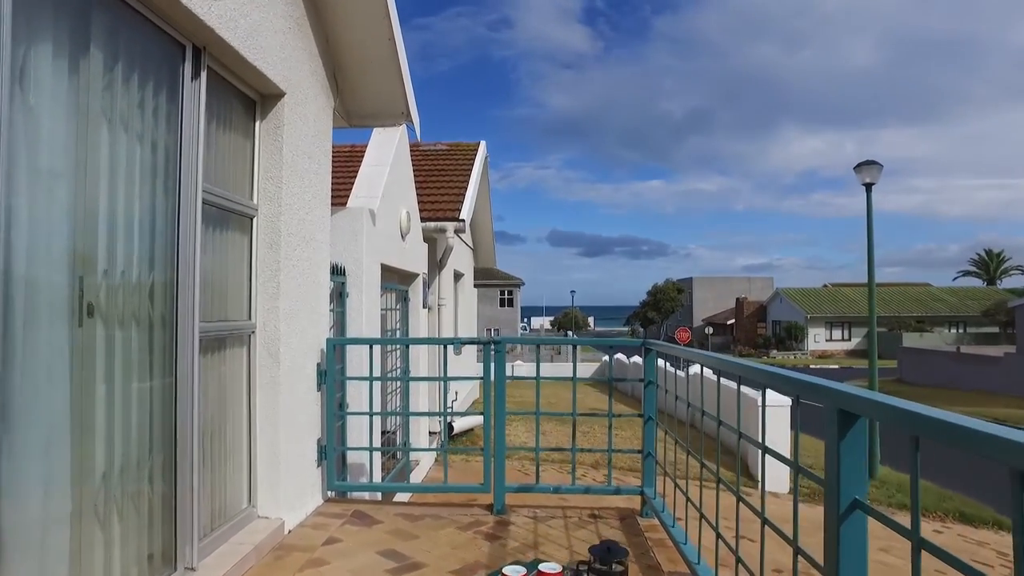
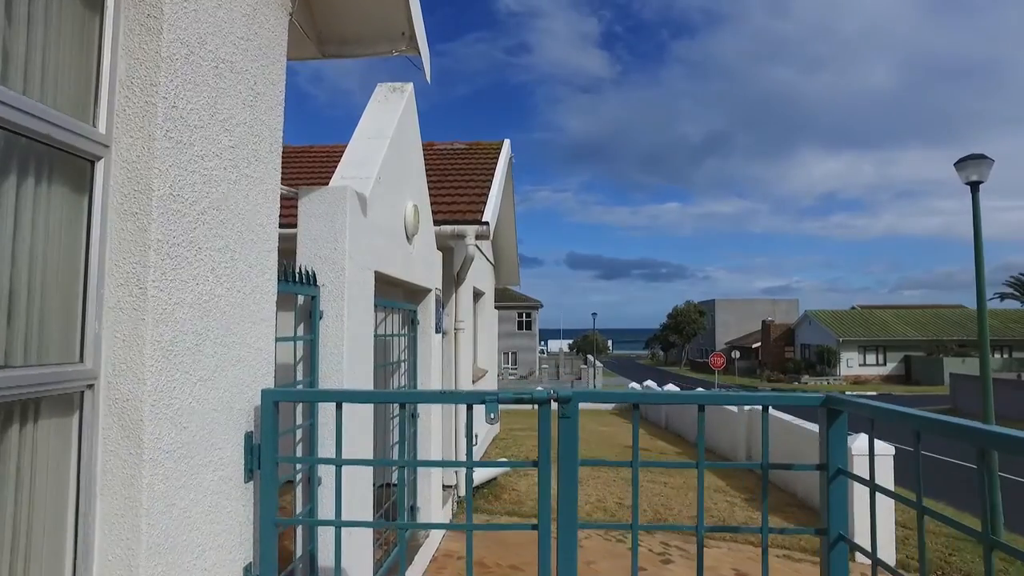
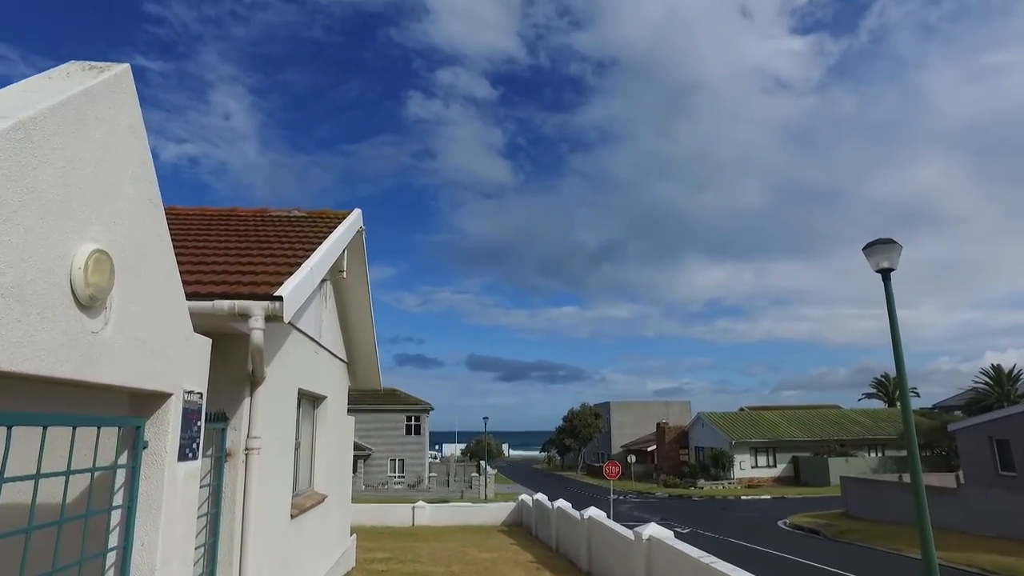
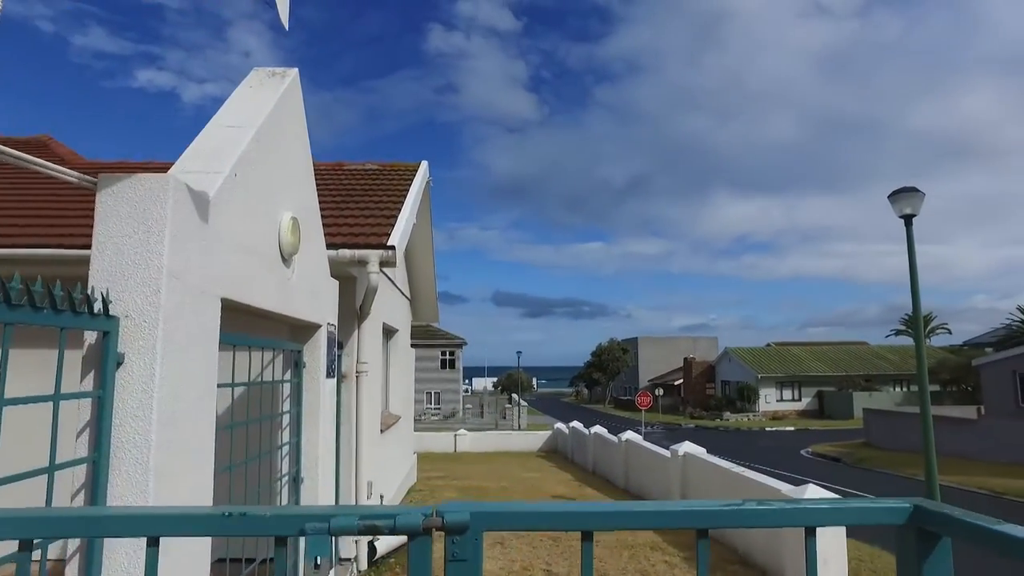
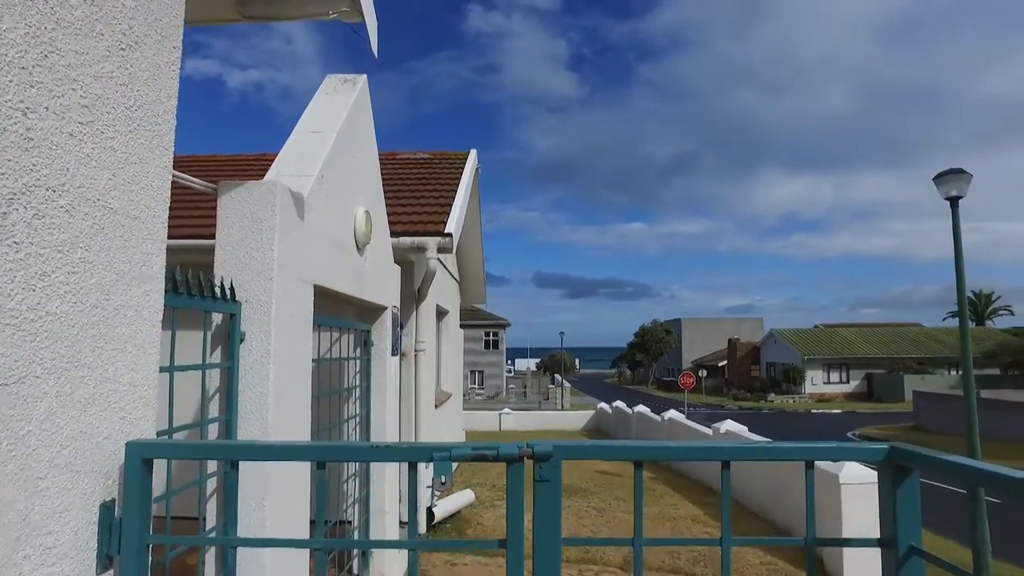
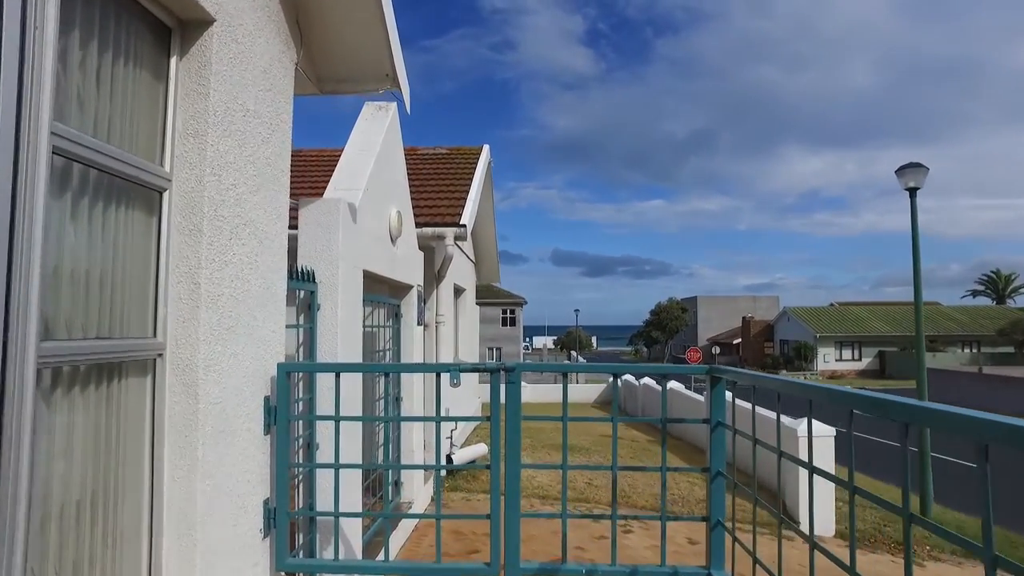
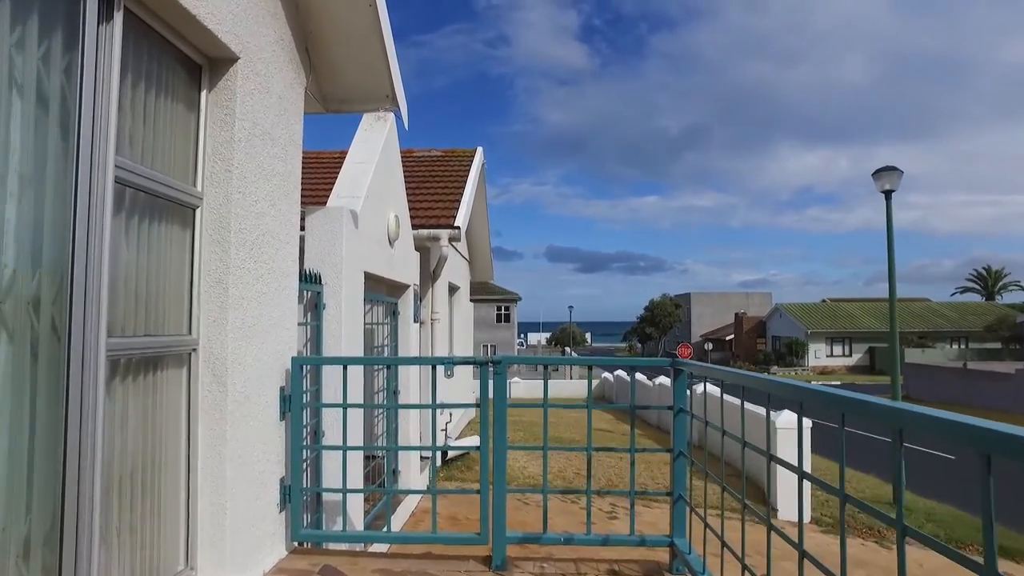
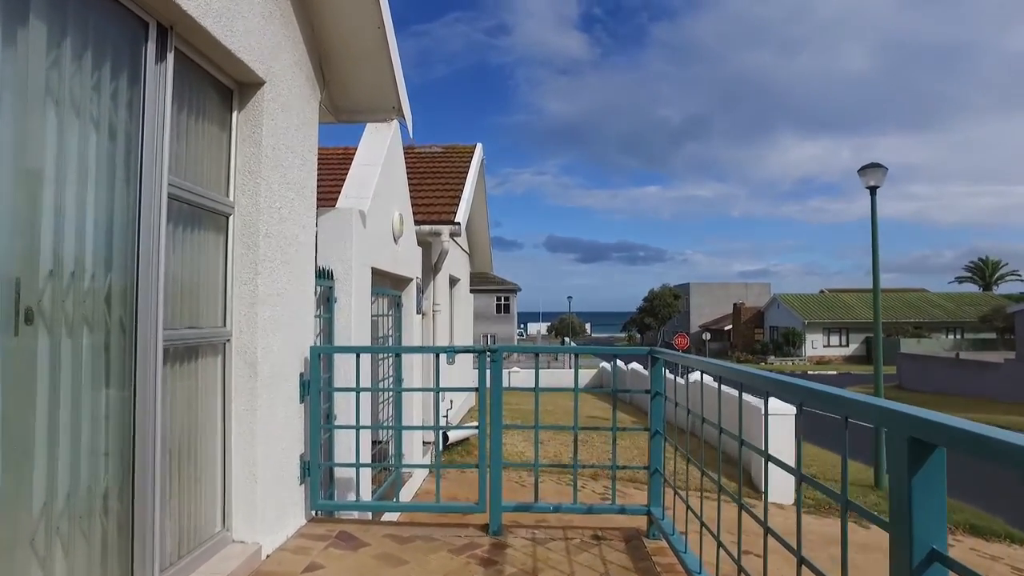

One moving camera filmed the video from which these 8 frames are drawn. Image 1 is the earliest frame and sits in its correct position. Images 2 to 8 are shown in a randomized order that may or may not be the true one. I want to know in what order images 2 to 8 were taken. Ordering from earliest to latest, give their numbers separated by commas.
8, 7, 6, 2, 5, 4, 3
